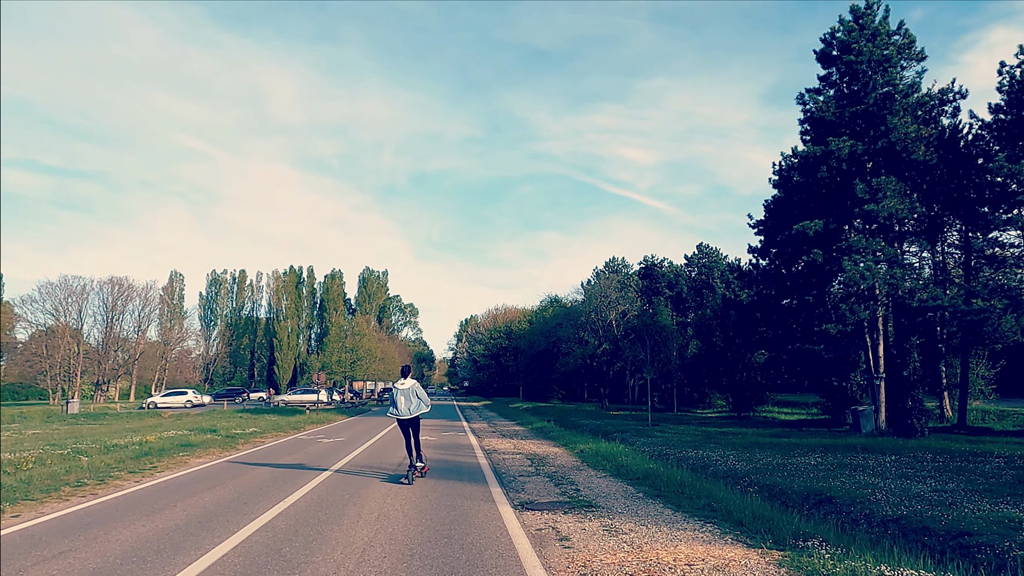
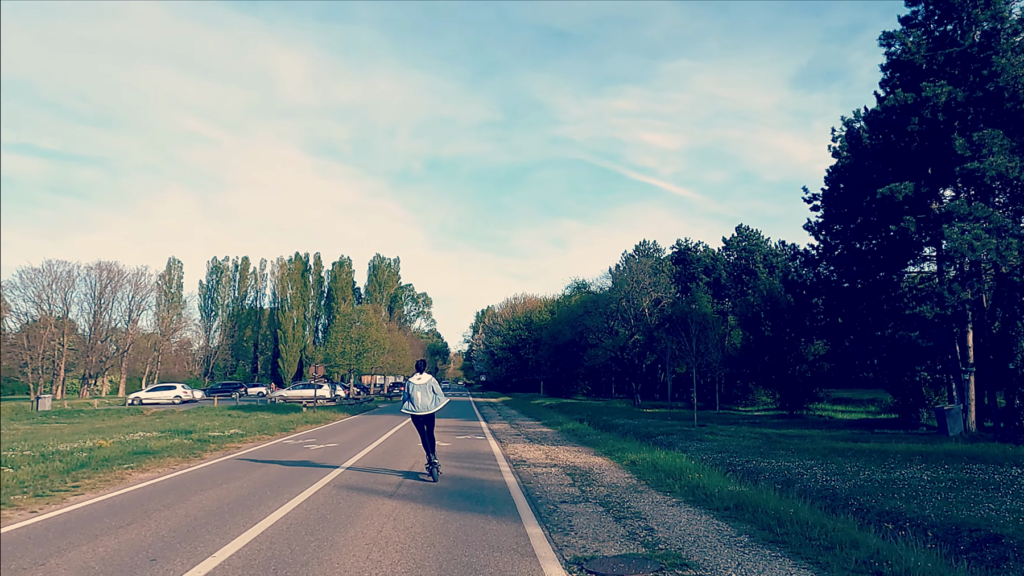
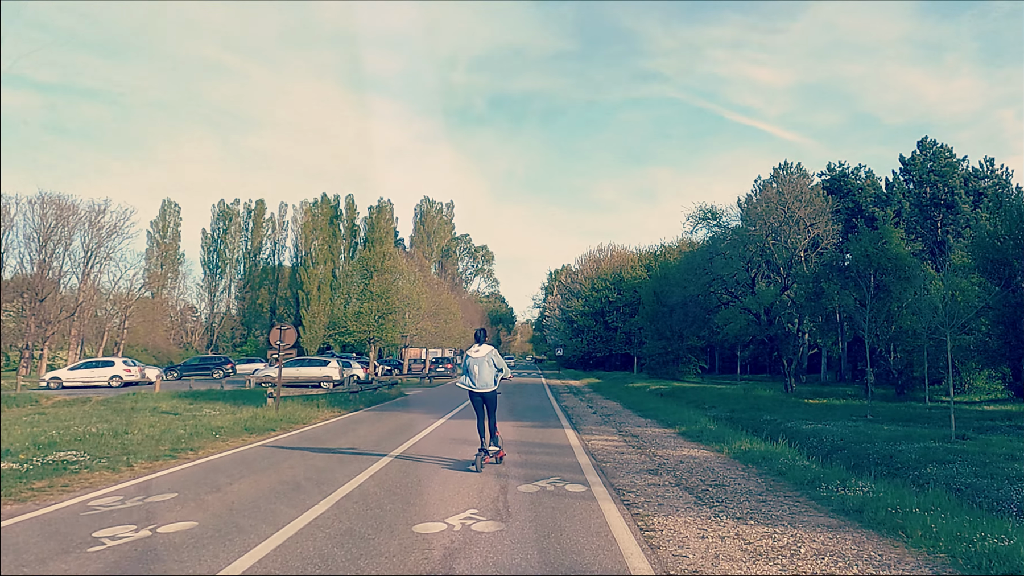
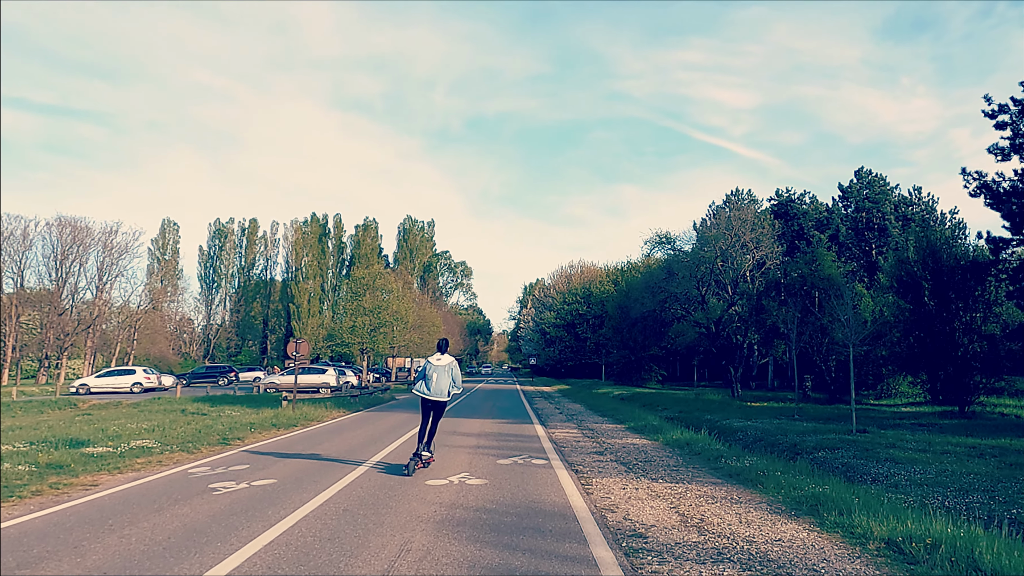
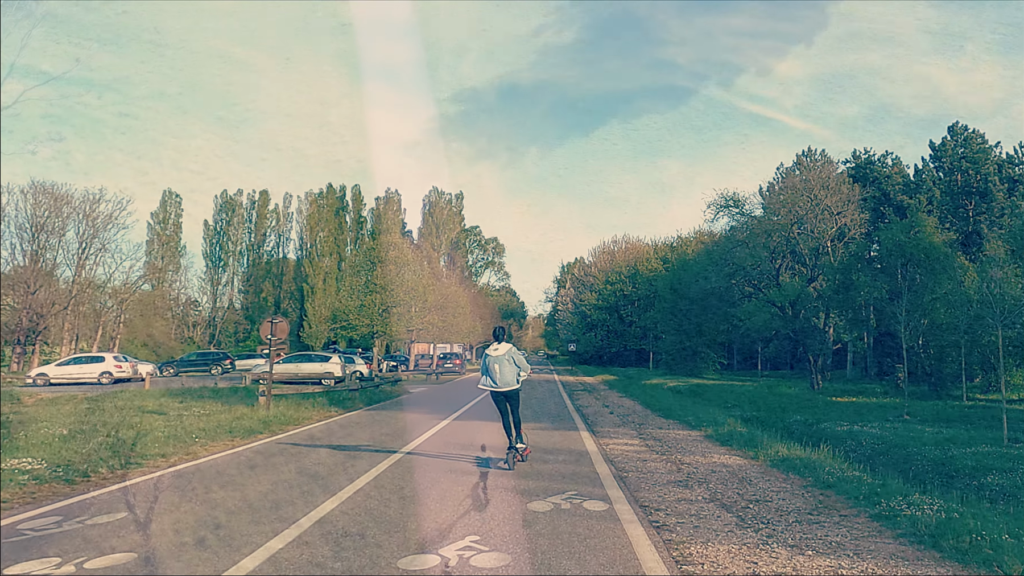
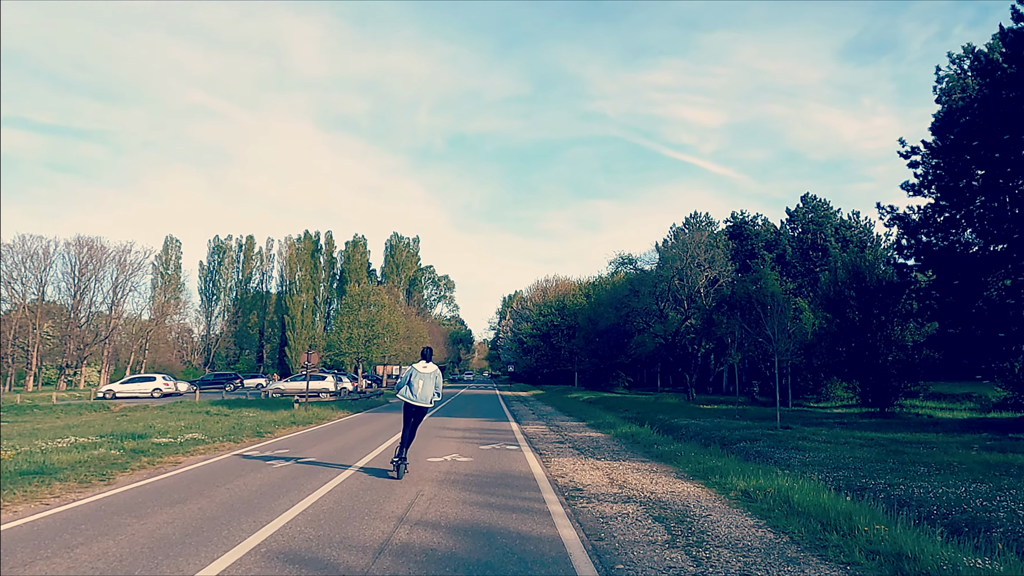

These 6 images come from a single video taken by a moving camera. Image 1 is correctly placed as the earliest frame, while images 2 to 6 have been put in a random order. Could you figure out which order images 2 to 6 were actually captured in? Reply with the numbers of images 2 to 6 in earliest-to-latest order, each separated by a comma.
2, 6, 4, 3, 5
